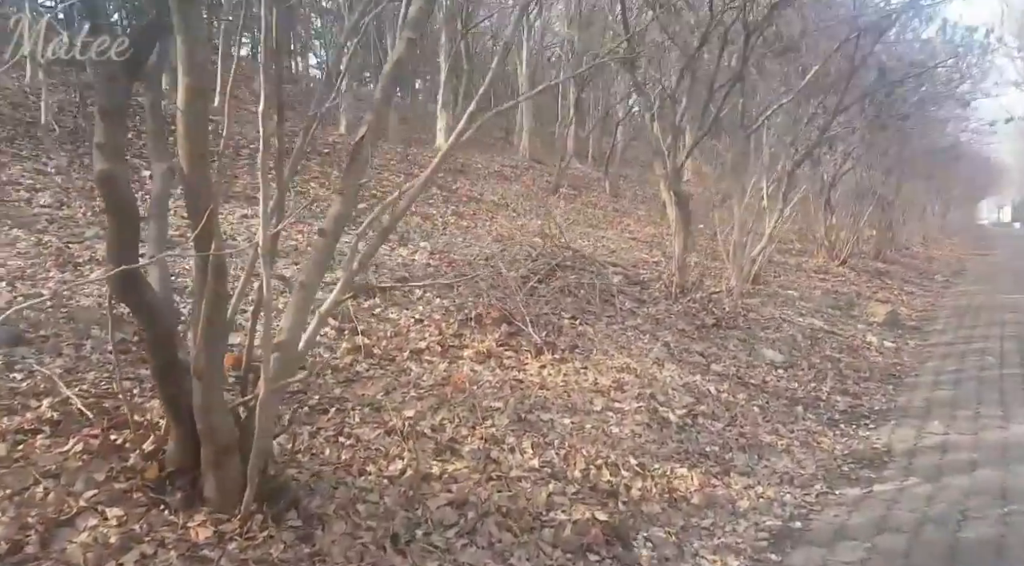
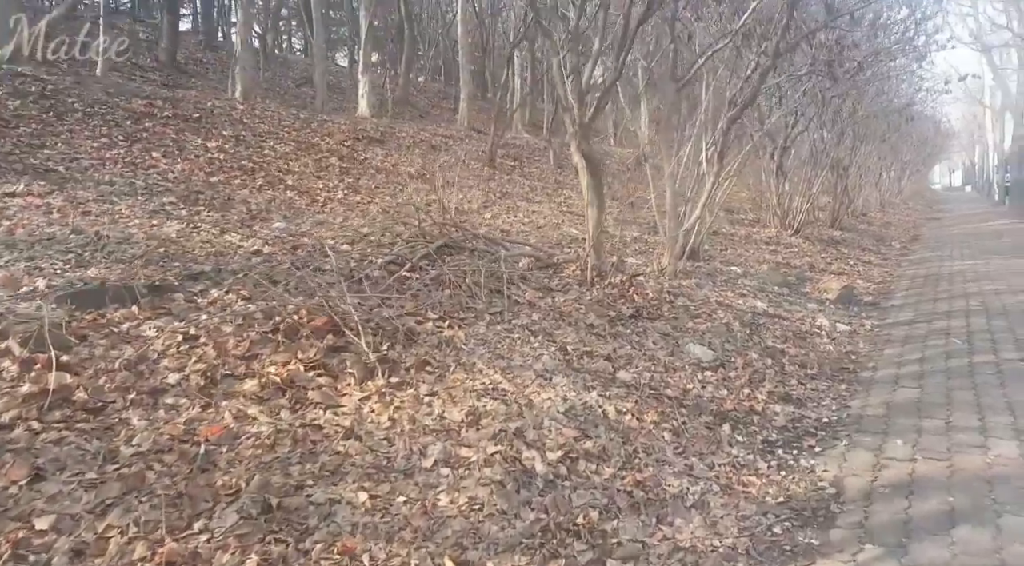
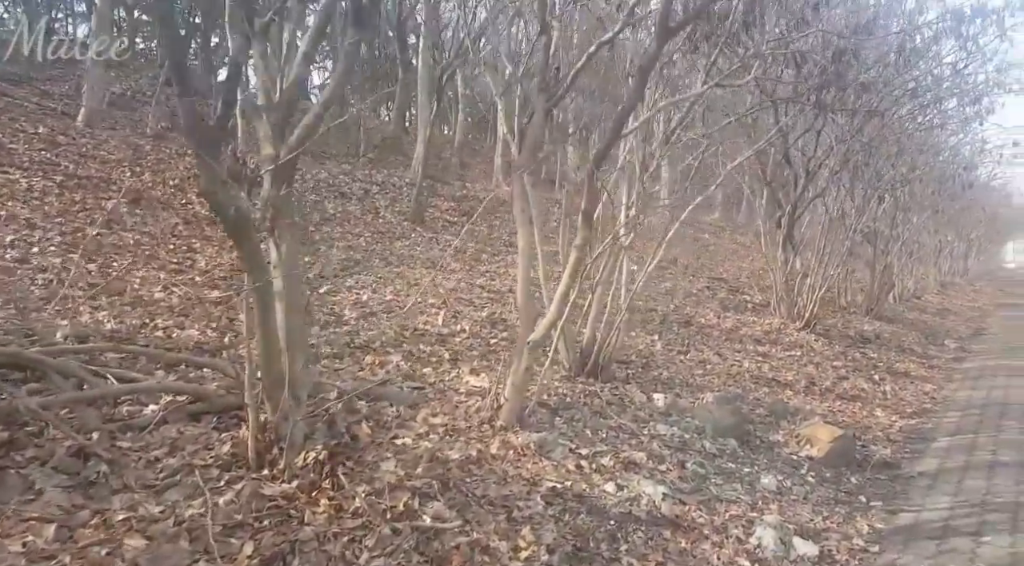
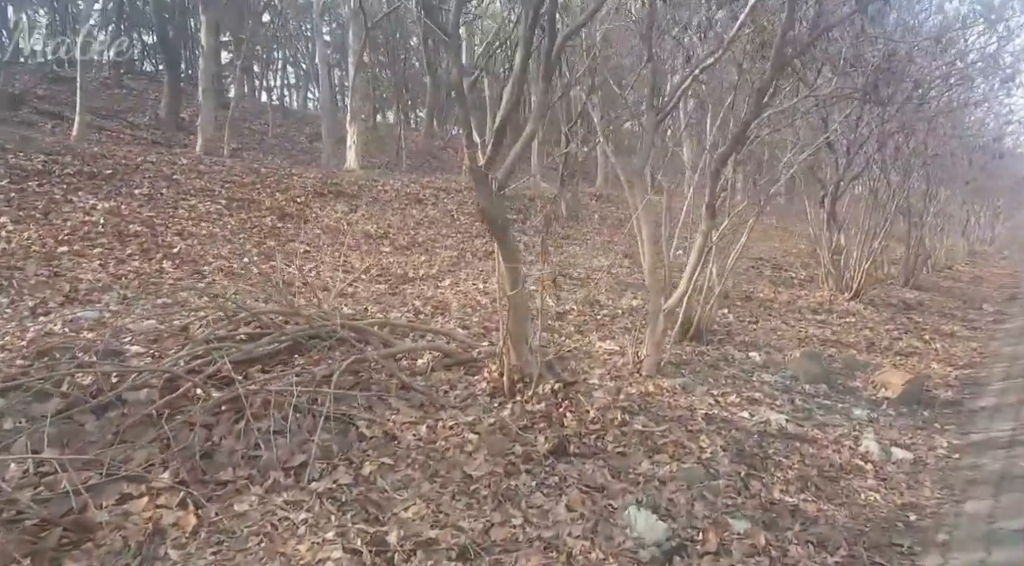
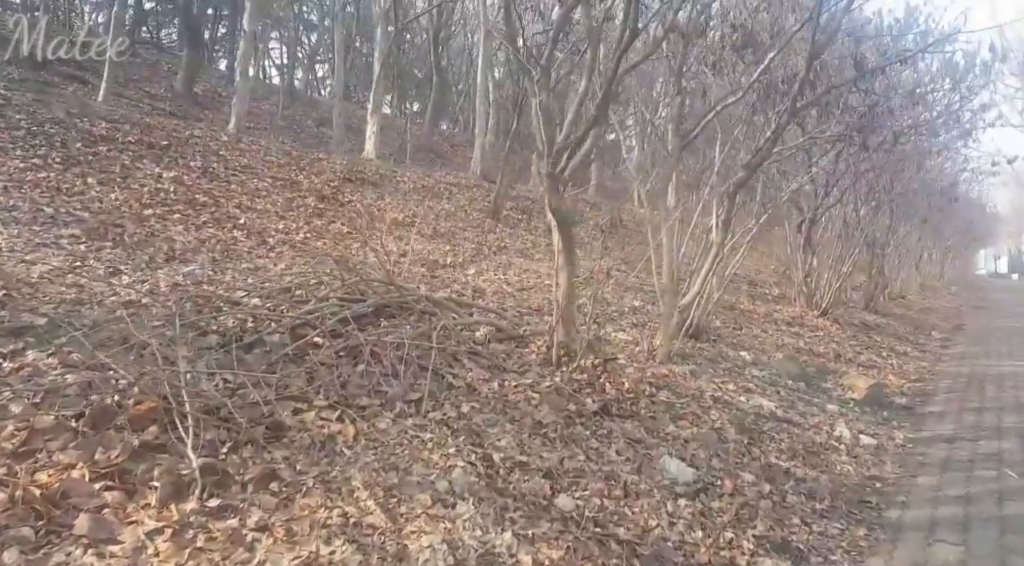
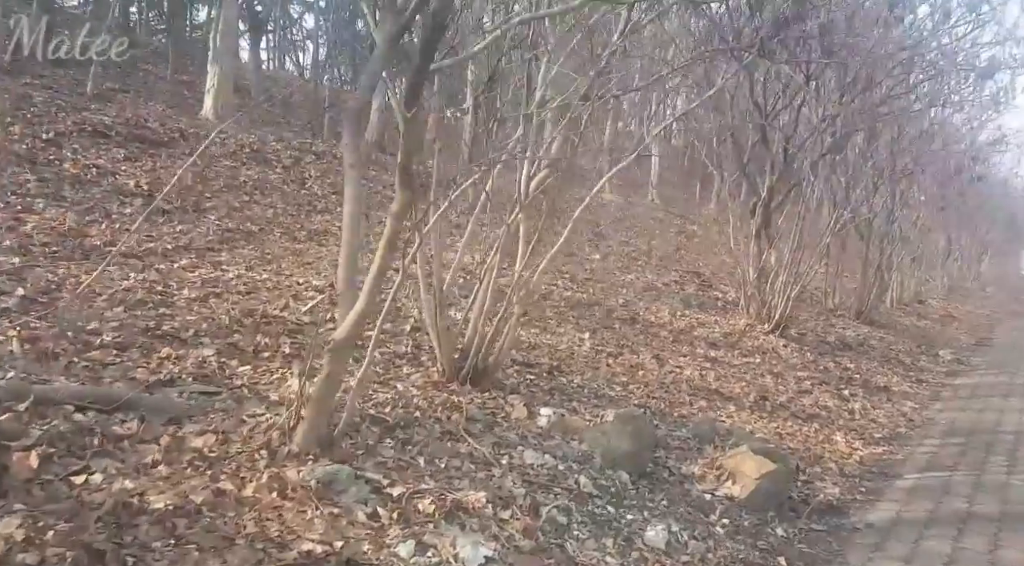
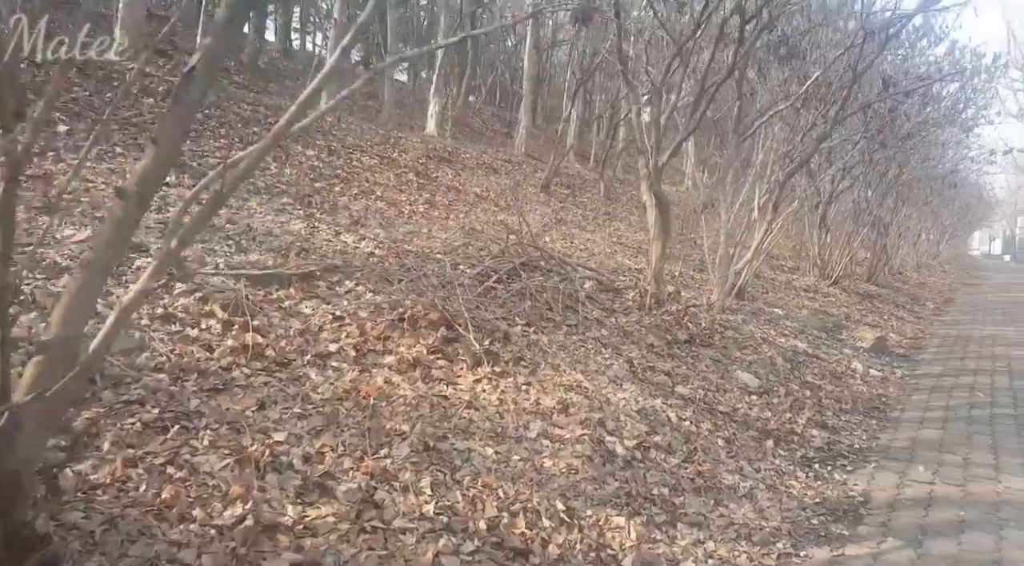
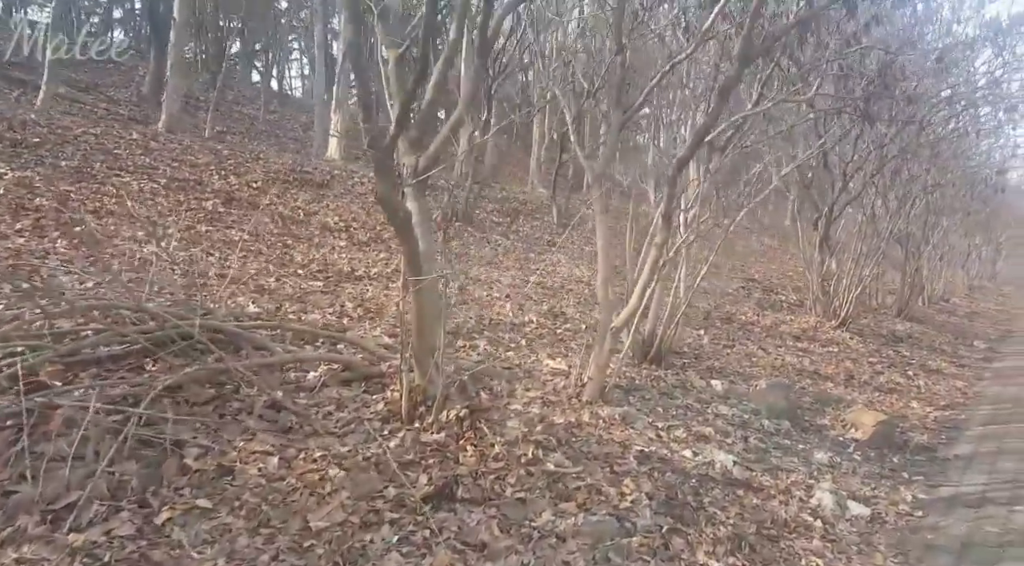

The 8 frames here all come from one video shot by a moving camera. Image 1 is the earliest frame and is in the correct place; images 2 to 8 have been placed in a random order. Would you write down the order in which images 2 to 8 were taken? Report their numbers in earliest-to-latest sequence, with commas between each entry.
7, 2, 5, 4, 8, 3, 6
